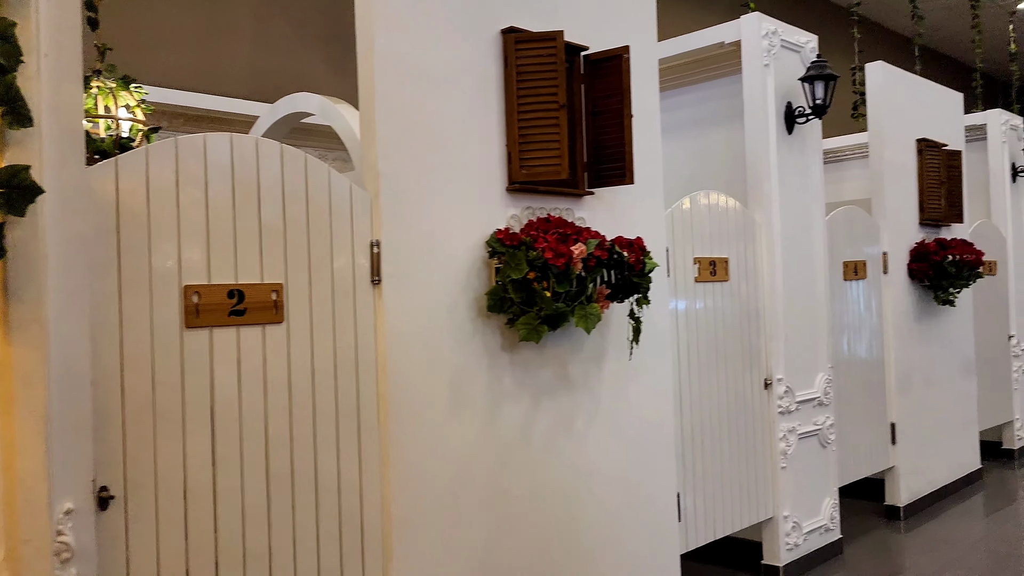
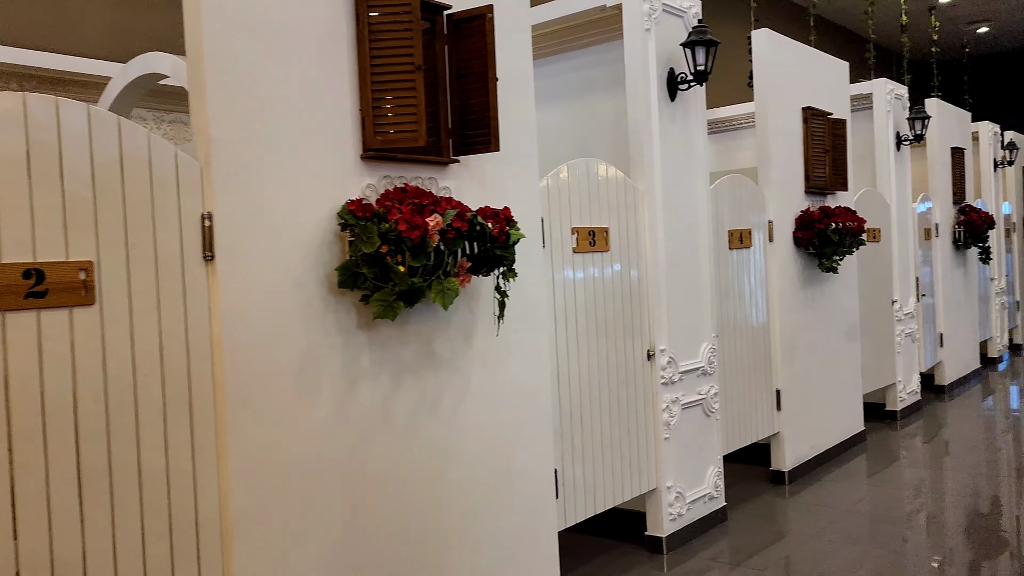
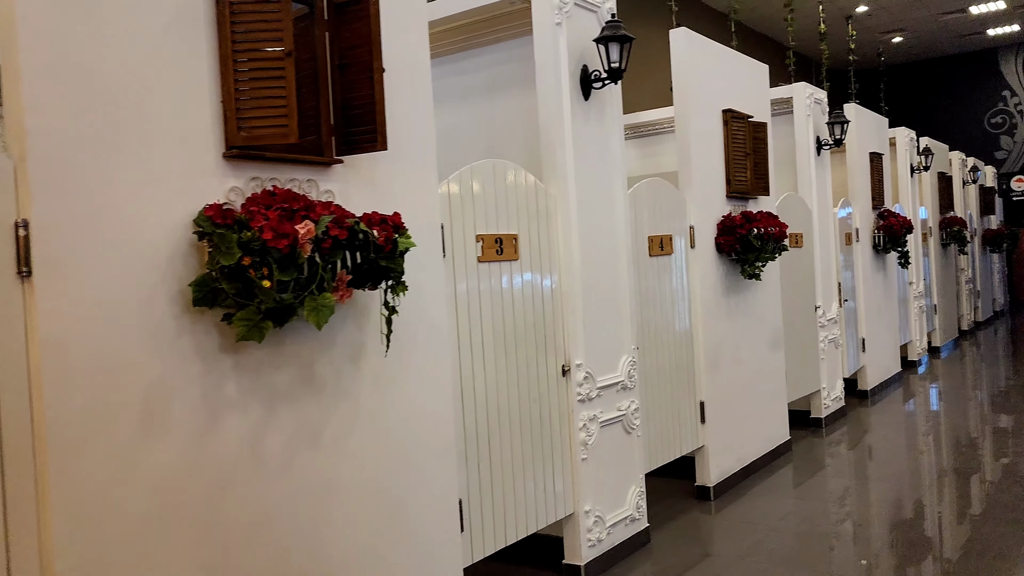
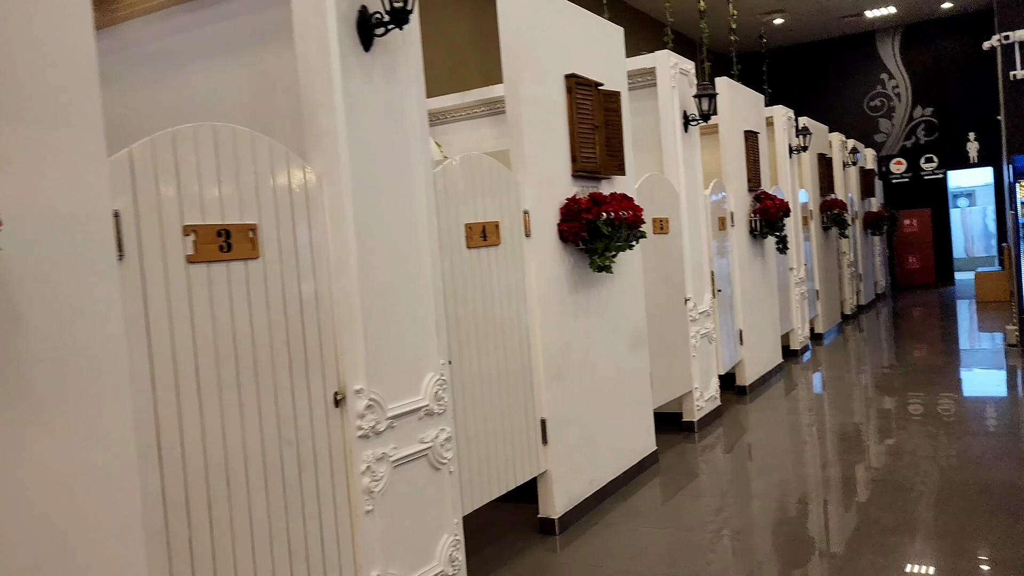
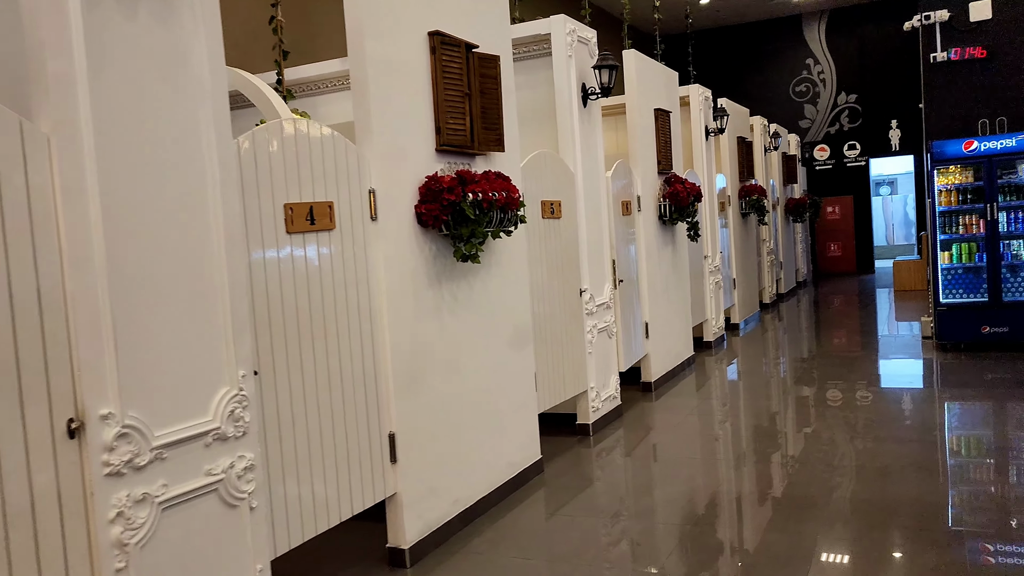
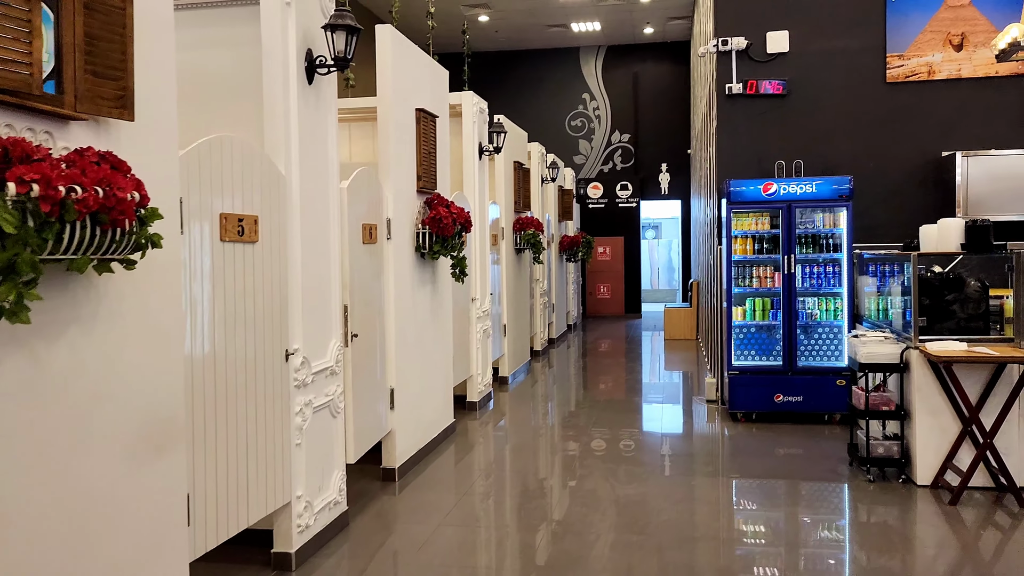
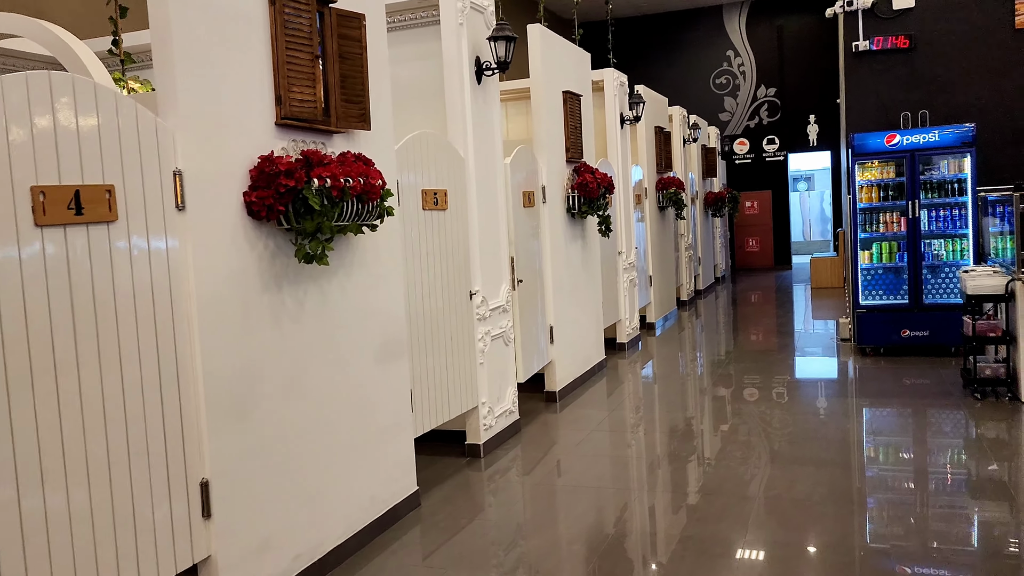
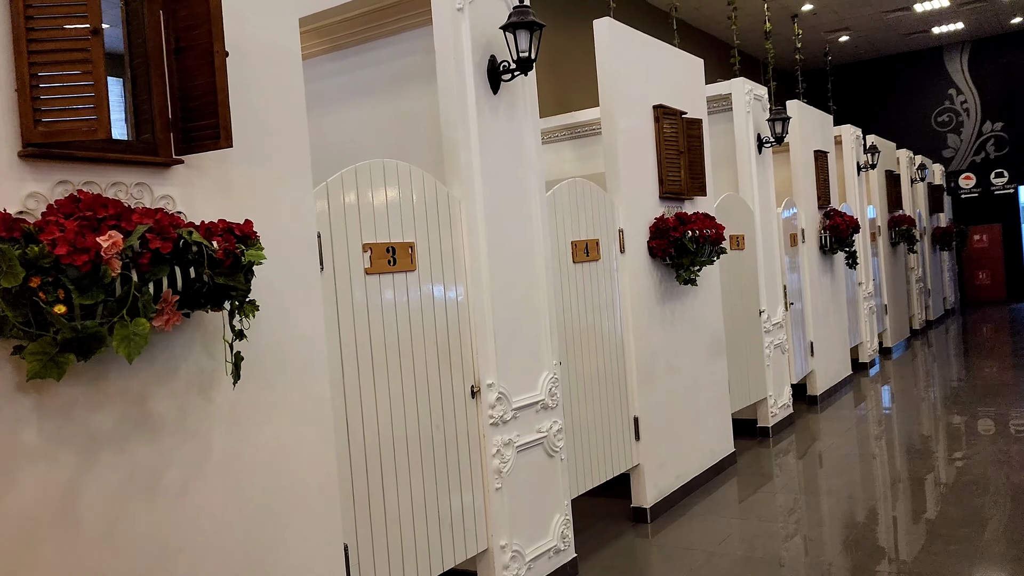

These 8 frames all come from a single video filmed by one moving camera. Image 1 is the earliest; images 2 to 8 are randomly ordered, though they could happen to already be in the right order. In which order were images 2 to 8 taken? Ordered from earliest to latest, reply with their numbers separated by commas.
2, 3, 8, 4, 5, 7, 6
